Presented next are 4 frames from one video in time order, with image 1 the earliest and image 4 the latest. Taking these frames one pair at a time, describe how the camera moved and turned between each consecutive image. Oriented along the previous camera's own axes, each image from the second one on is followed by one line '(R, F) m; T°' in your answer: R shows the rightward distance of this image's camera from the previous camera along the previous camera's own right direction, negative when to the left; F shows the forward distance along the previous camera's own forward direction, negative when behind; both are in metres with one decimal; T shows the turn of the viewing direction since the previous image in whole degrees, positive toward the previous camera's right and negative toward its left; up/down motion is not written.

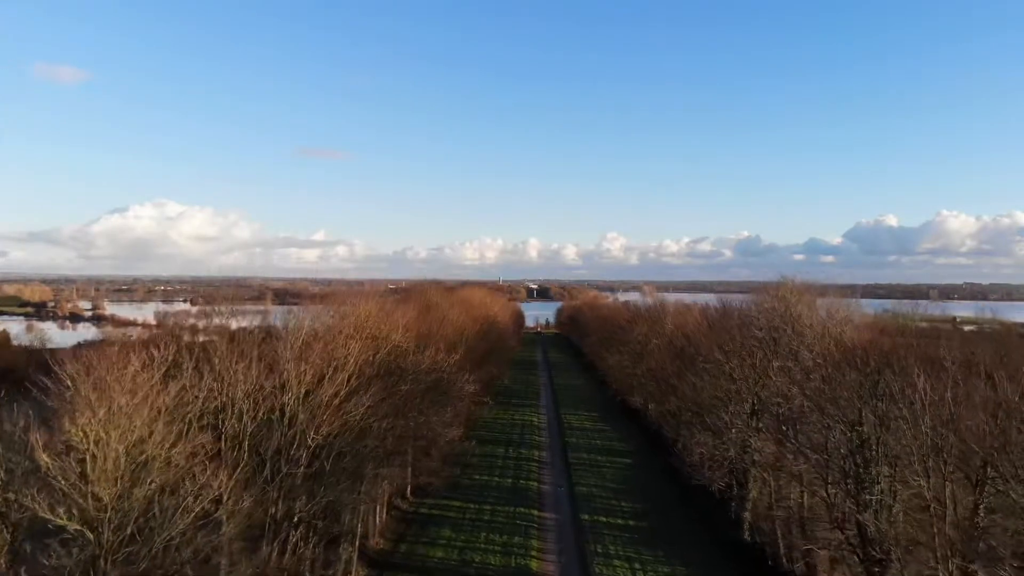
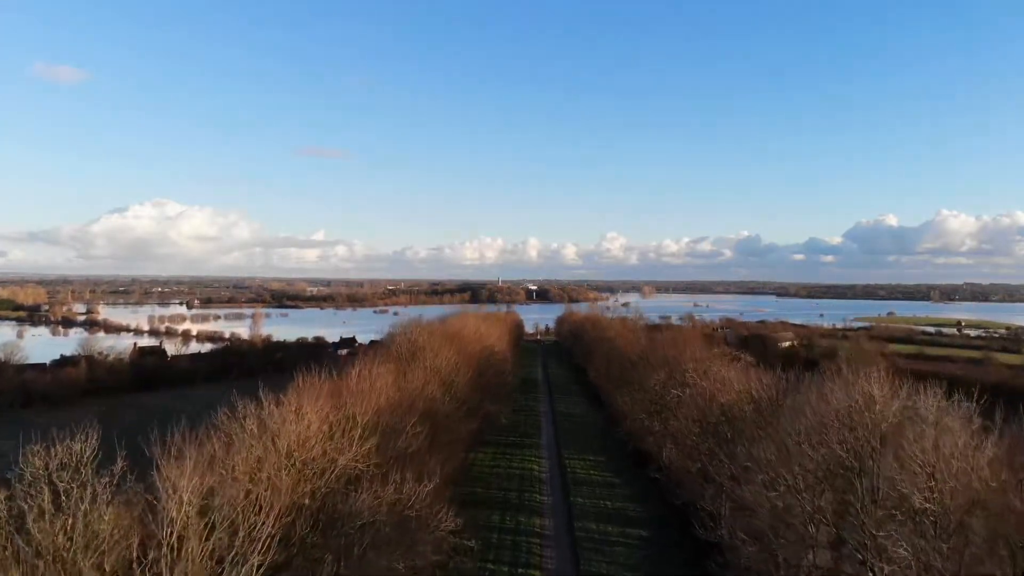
(+0.1, +3.3) m; 0°
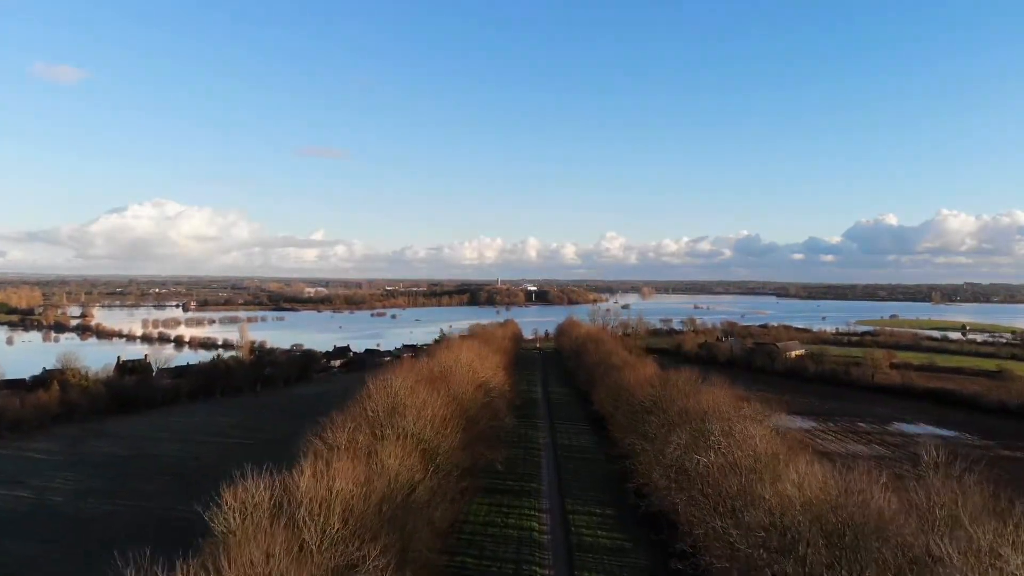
(+0.1, +3.2) m; 0°
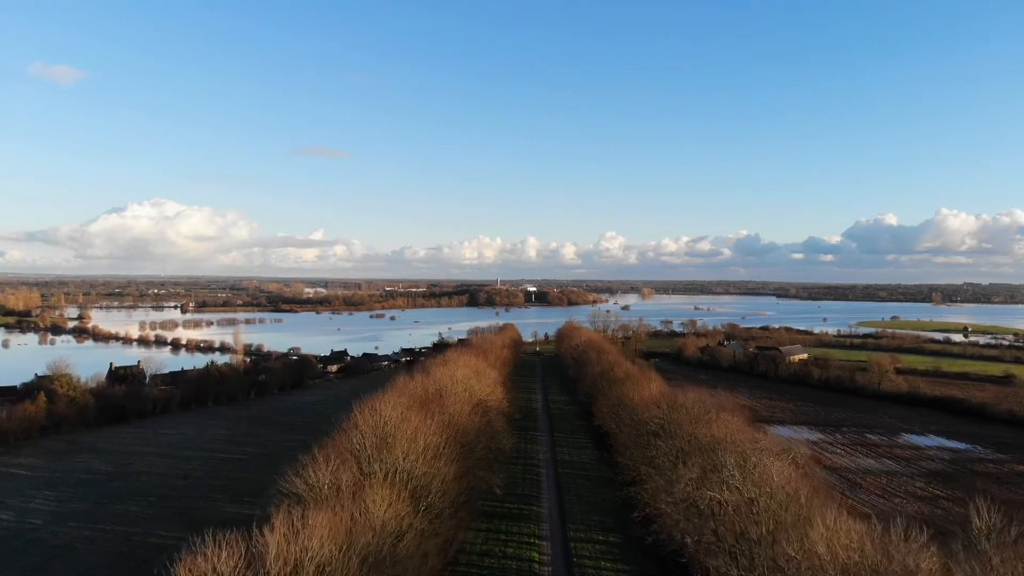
(0.0, +1.4) m; 0°
